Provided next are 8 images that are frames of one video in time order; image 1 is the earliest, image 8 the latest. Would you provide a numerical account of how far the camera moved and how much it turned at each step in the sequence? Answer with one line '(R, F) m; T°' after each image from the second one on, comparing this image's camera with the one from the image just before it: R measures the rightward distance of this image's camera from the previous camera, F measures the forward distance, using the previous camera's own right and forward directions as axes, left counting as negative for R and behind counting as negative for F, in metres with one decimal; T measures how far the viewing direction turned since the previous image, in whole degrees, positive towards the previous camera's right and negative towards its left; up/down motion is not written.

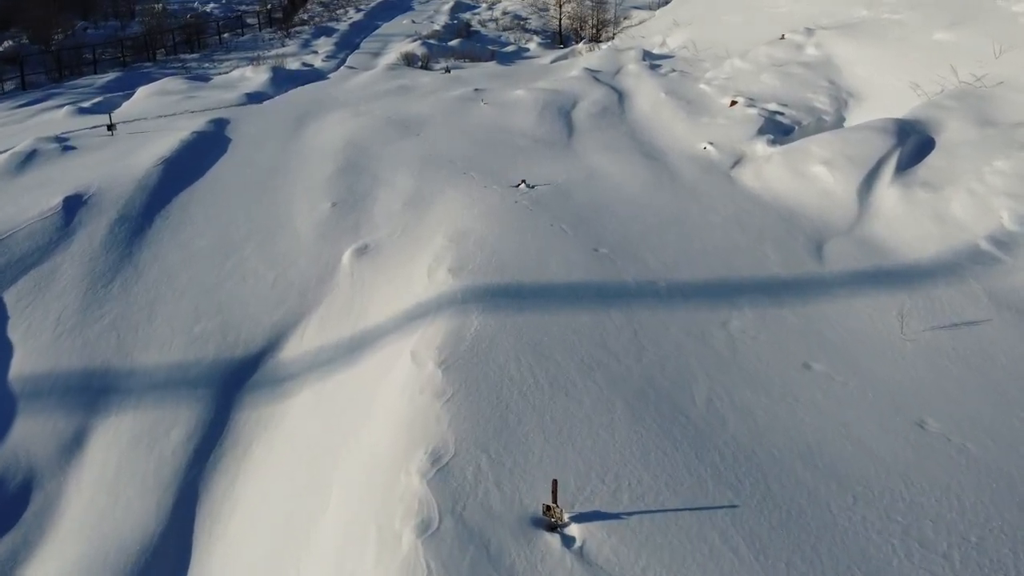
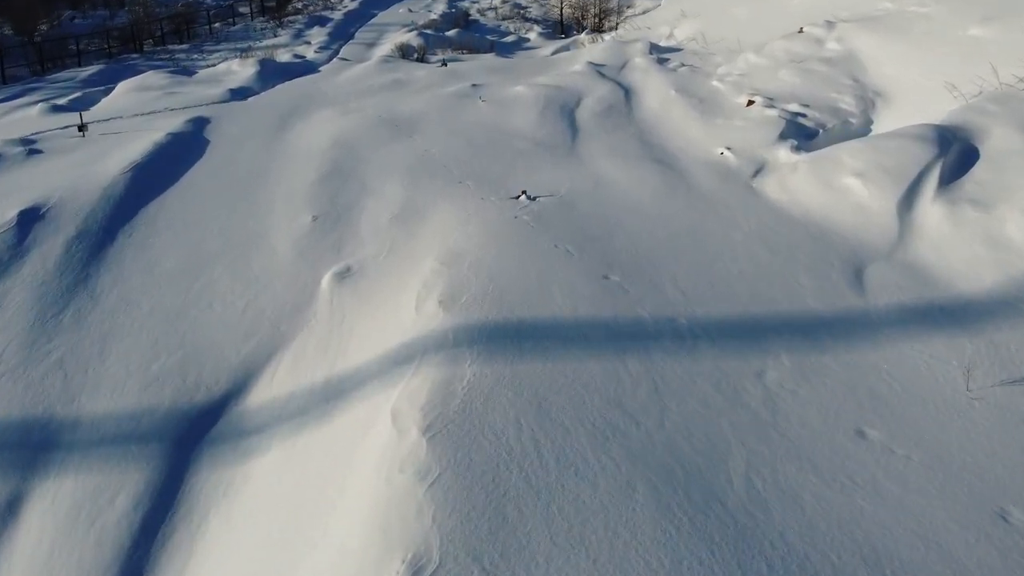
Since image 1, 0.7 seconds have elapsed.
(0.0, +0.5) m; 0°
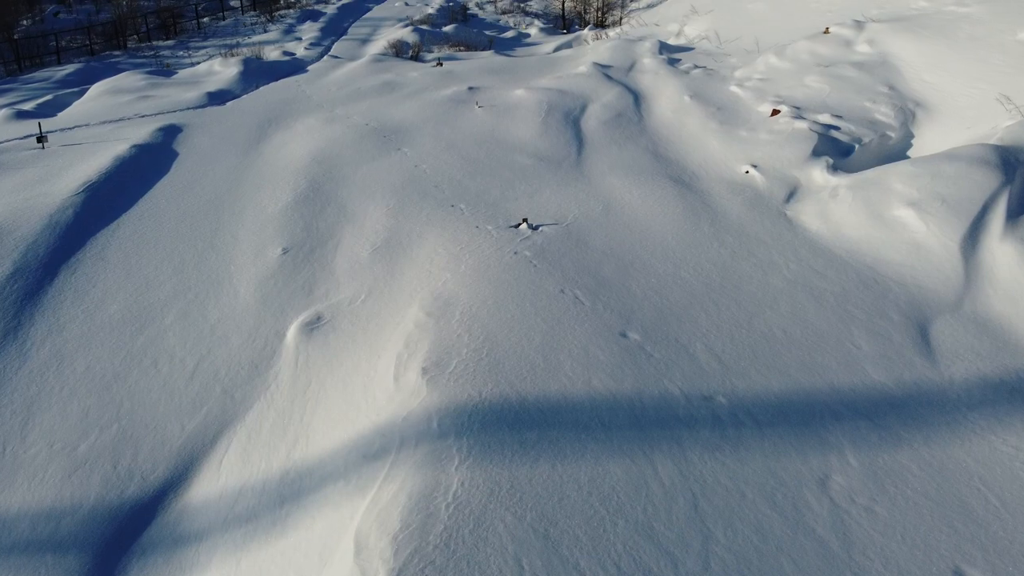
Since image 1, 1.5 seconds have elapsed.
(0.0, +0.6) m; 0°
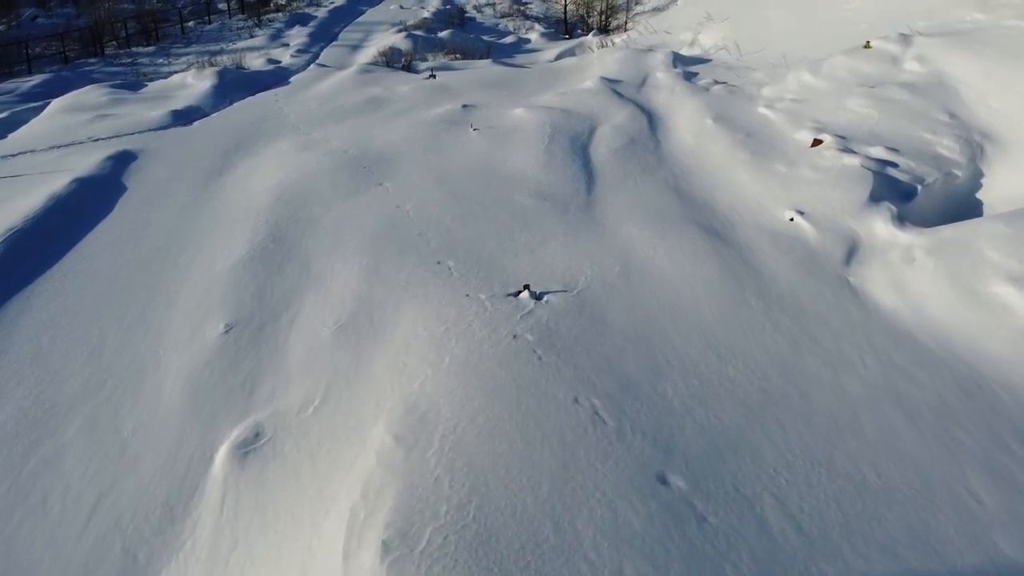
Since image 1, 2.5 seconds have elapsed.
(0.0, +0.8) m; 0°
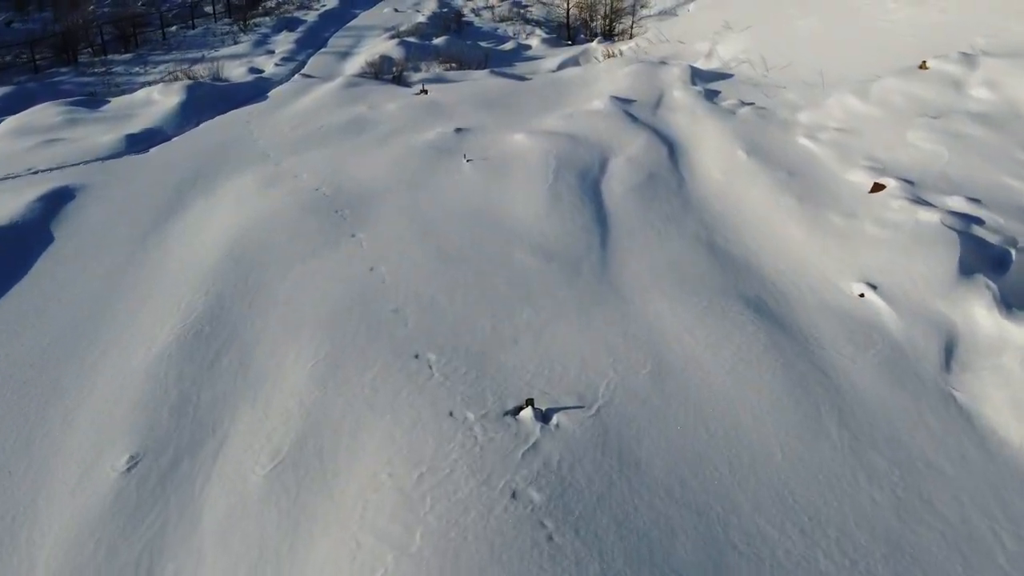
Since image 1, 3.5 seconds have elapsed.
(0.0, +0.8) m; 0°
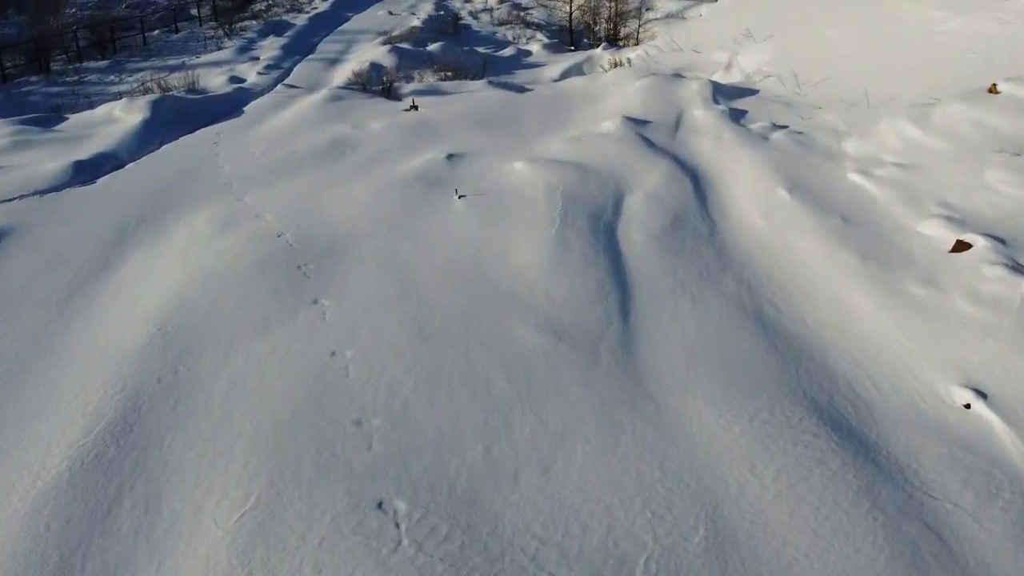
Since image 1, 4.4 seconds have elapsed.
(0.0, +0.8) m; 0°
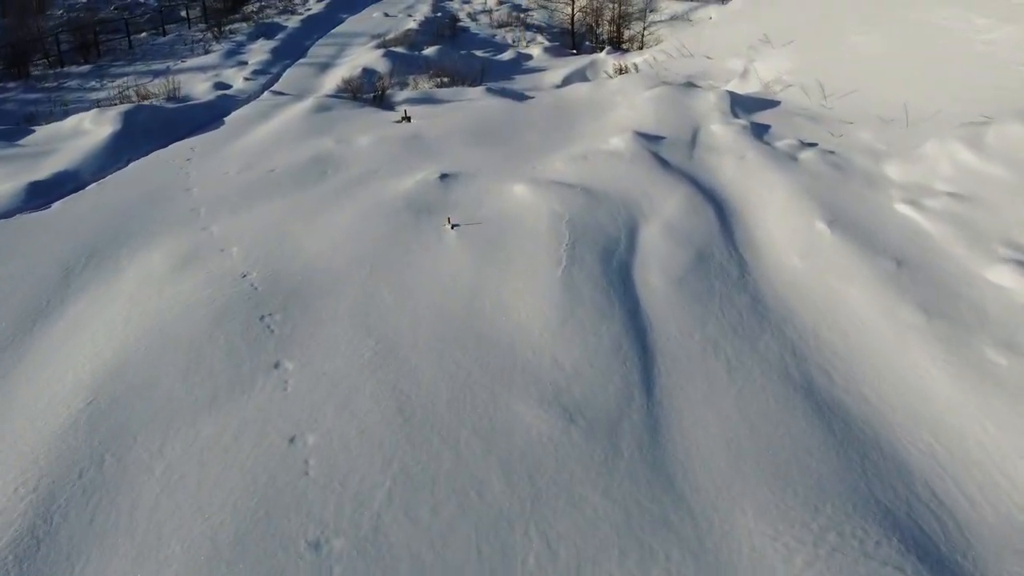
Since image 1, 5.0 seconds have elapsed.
(0.0, +0.5) m; 0°
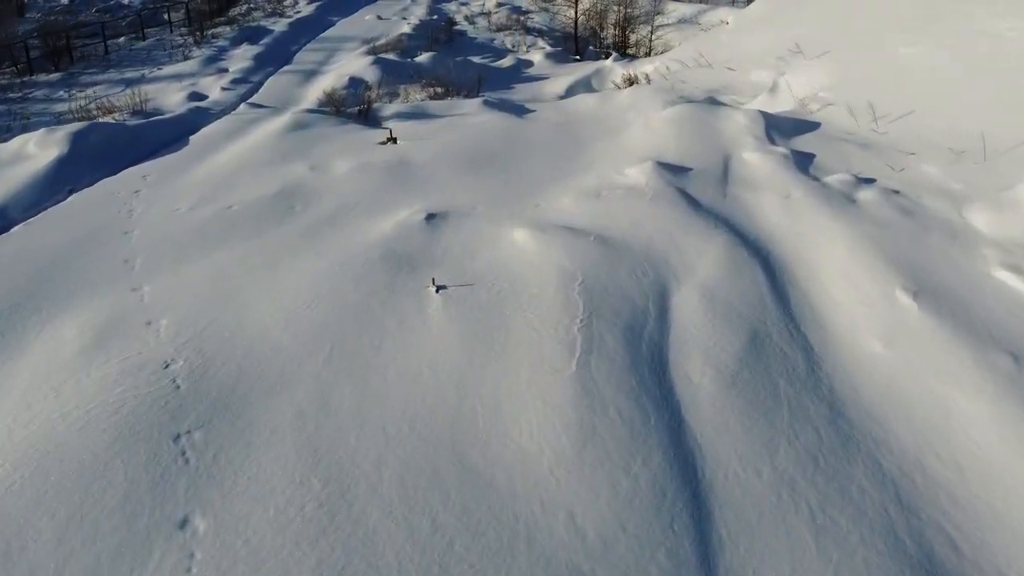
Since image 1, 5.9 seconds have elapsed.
(0.0, +0.8) m; 0°
